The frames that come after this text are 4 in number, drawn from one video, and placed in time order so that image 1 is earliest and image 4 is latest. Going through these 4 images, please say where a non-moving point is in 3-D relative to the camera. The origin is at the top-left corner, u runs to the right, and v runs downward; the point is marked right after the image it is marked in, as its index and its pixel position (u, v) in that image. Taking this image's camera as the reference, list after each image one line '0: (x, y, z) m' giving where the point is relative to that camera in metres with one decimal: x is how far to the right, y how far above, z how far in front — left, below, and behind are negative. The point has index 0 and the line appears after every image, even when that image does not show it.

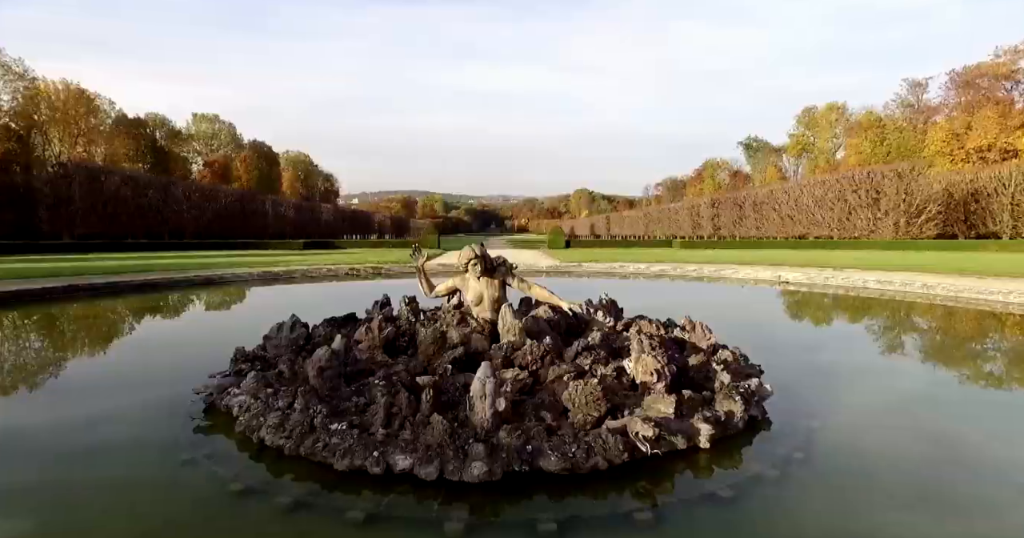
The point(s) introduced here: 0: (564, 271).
0: (+1.4, -0.1, +16.2) m
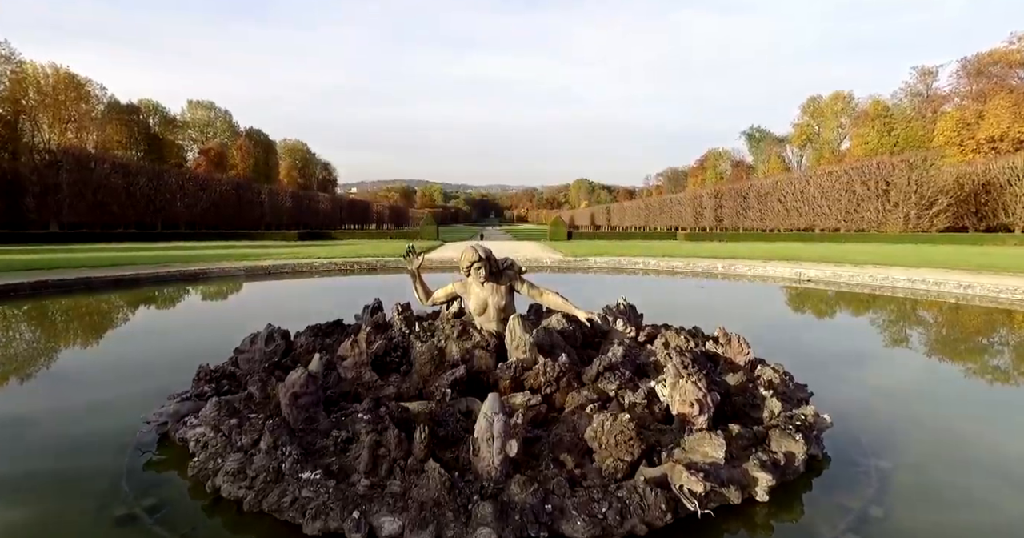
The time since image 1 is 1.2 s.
0: (+1.5, +0.1, +15.4) m
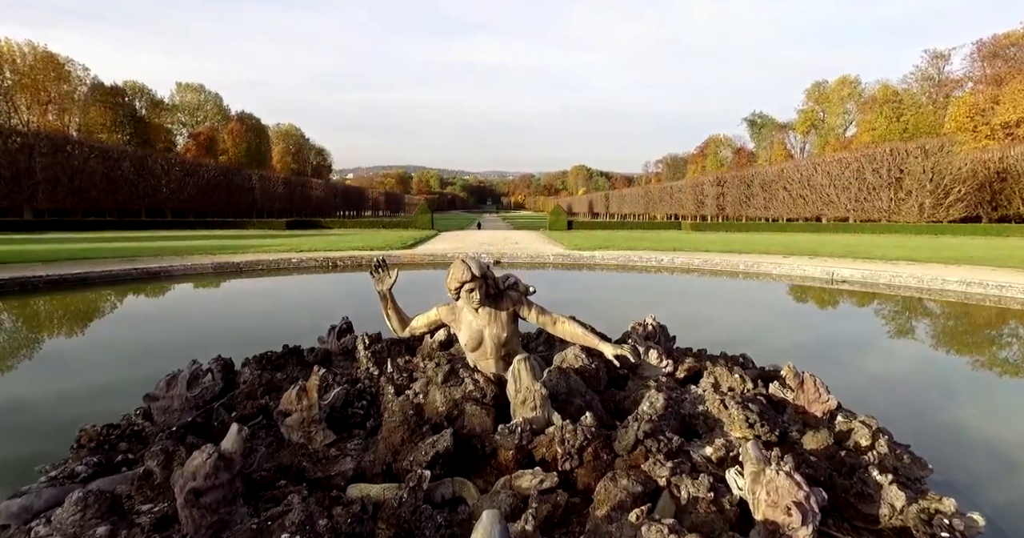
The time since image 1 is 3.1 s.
0: (+1.4, +0.2, +14.2) m
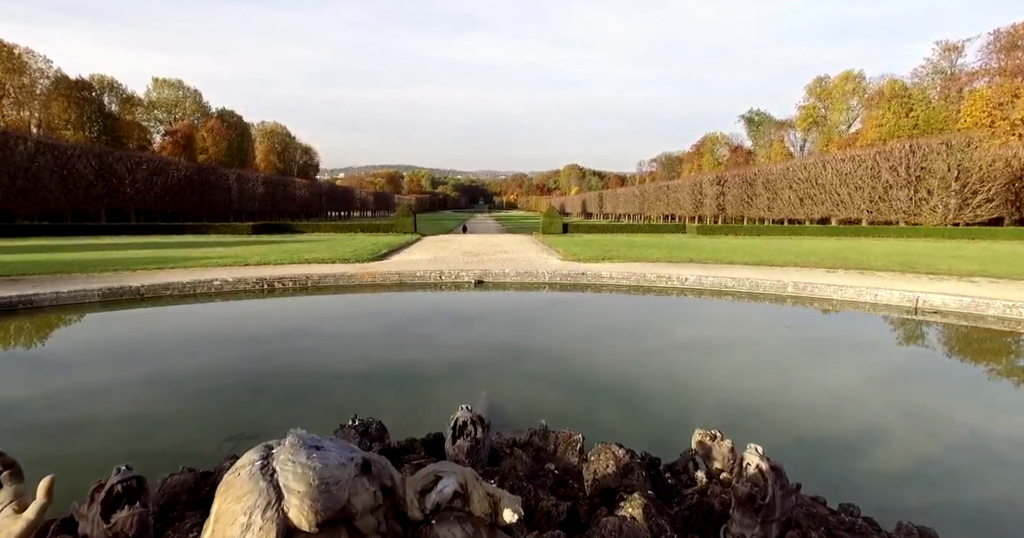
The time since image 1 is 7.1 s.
0: (+1.2, -0.2, +11.7) m
